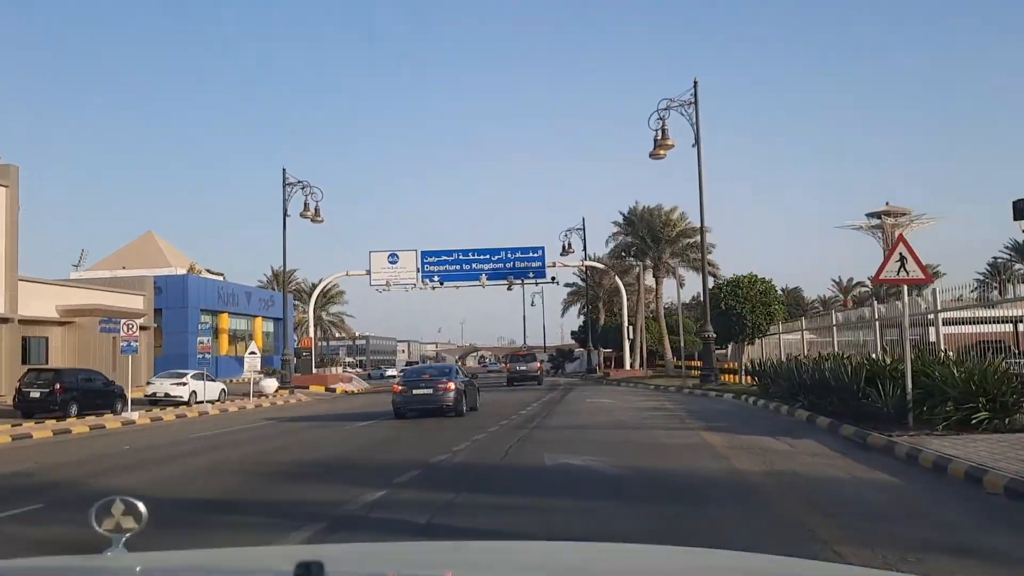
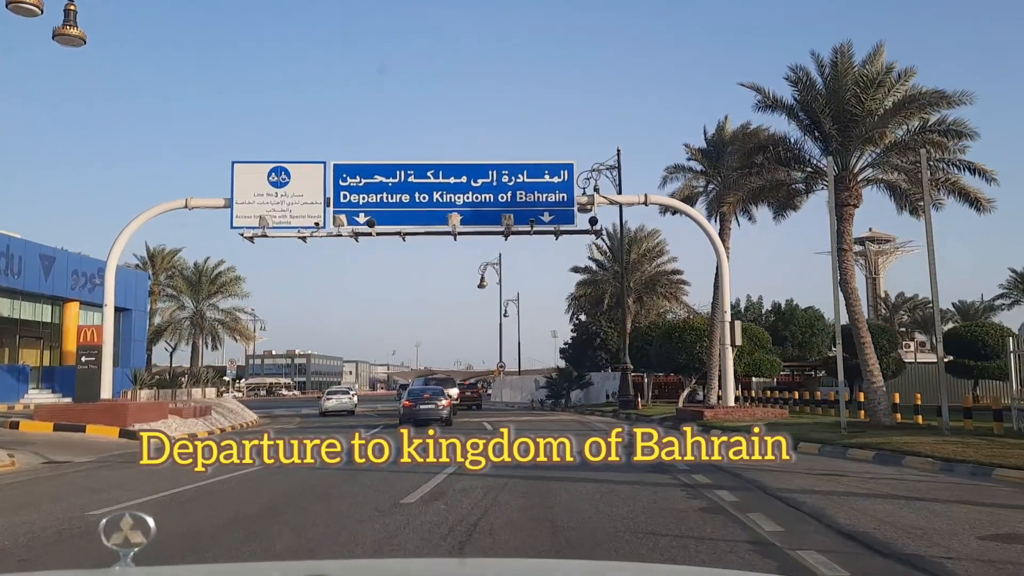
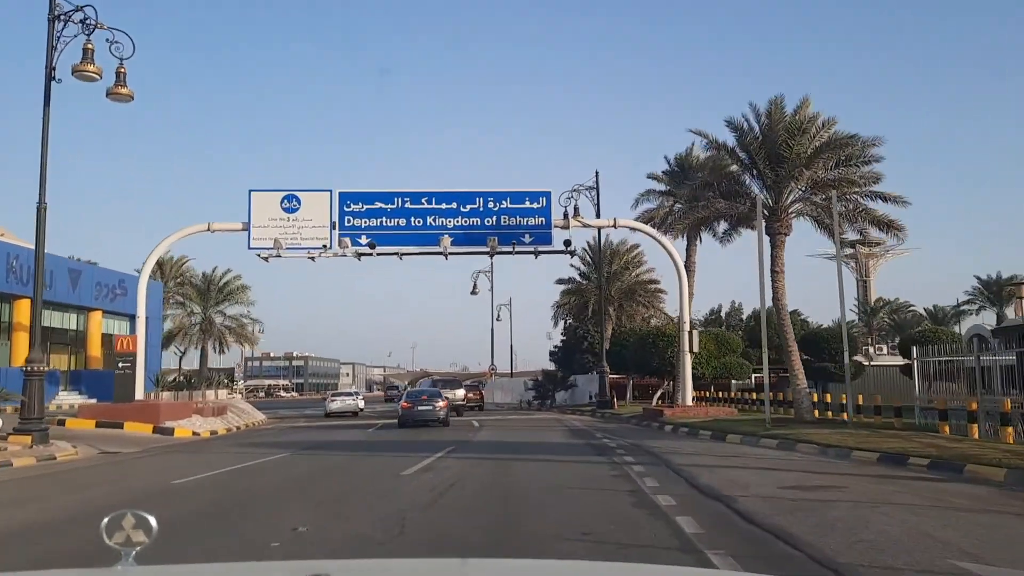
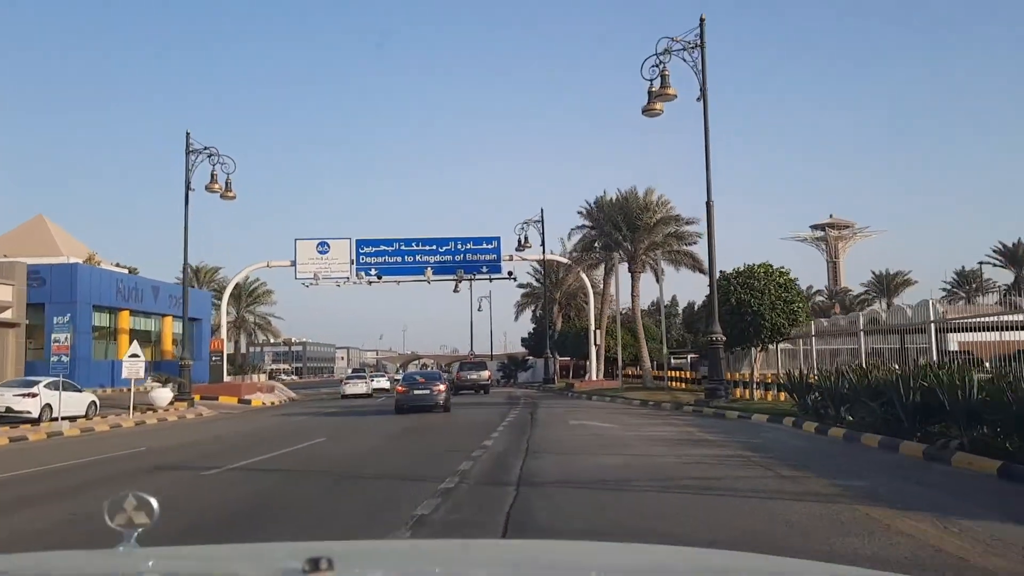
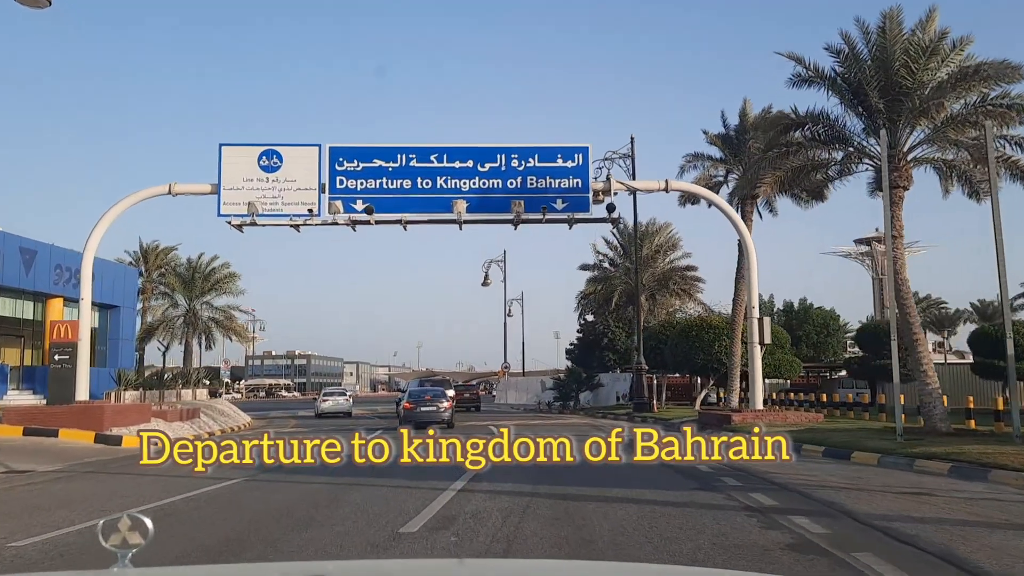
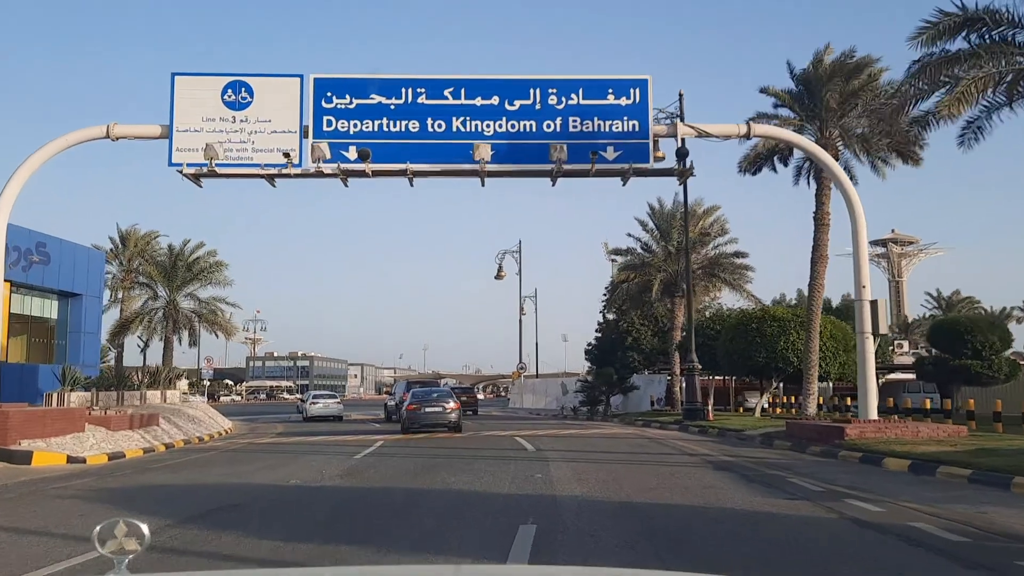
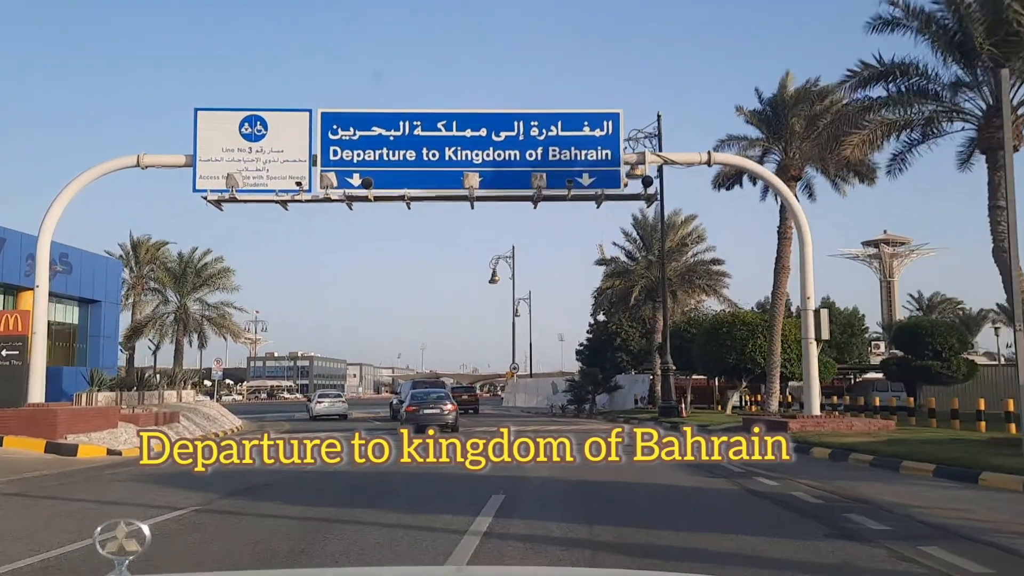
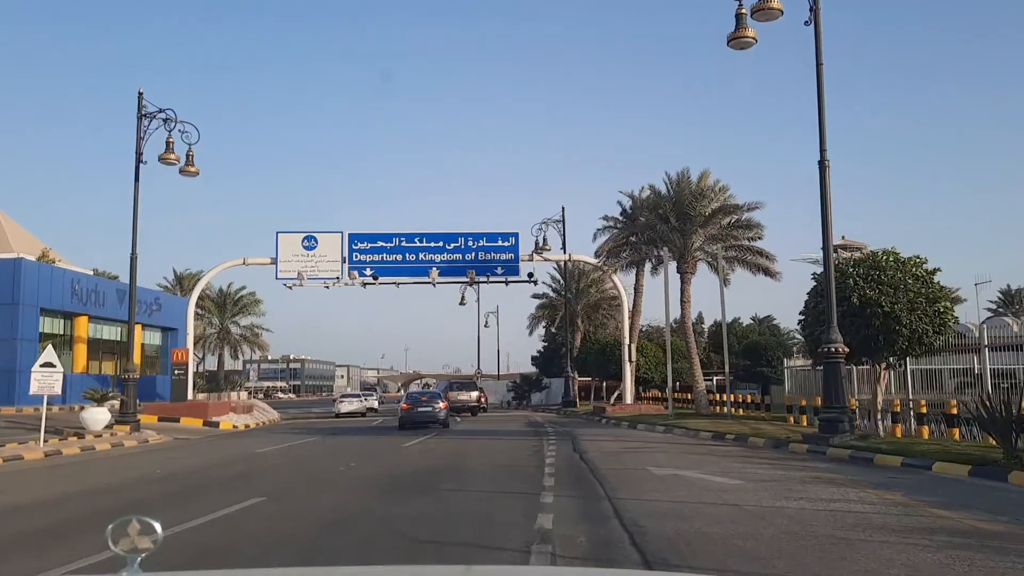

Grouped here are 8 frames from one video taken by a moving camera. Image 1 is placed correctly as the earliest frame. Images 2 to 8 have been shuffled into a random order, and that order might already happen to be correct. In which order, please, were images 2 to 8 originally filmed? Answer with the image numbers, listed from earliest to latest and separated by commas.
4, 8, 3, 2, 5, 7, 6
